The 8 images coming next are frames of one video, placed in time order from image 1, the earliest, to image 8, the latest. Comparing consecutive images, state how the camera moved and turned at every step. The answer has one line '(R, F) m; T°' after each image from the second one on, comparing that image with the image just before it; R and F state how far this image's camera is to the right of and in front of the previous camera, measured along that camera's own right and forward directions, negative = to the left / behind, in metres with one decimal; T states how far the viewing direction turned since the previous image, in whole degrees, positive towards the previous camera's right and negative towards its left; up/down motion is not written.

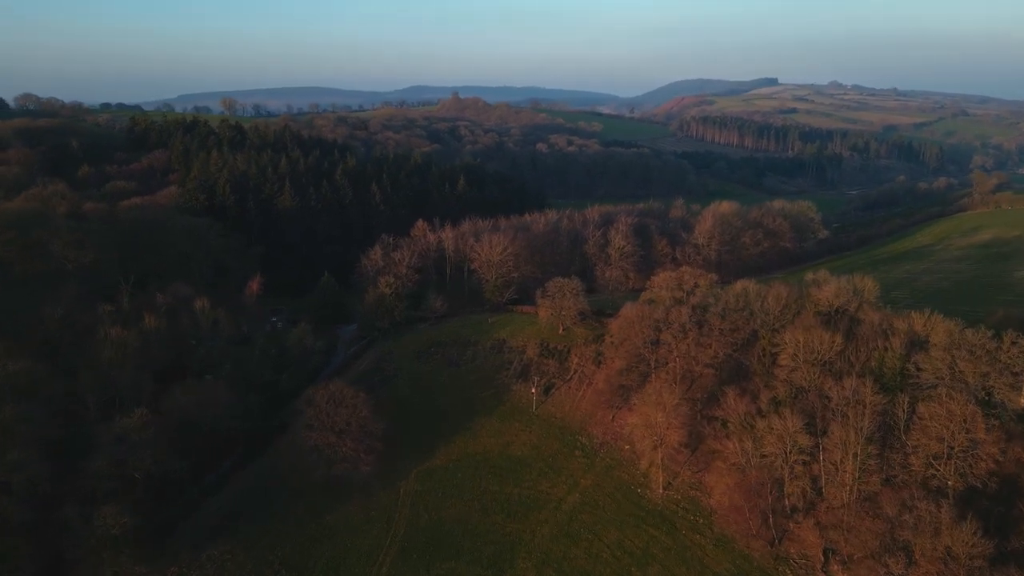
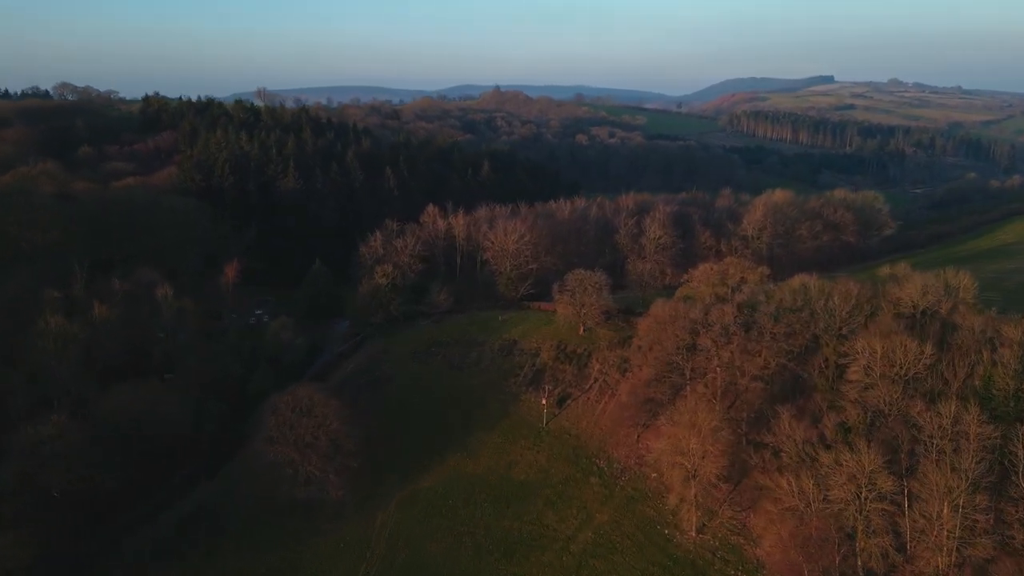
(+1.9, +7.4) m; -3°
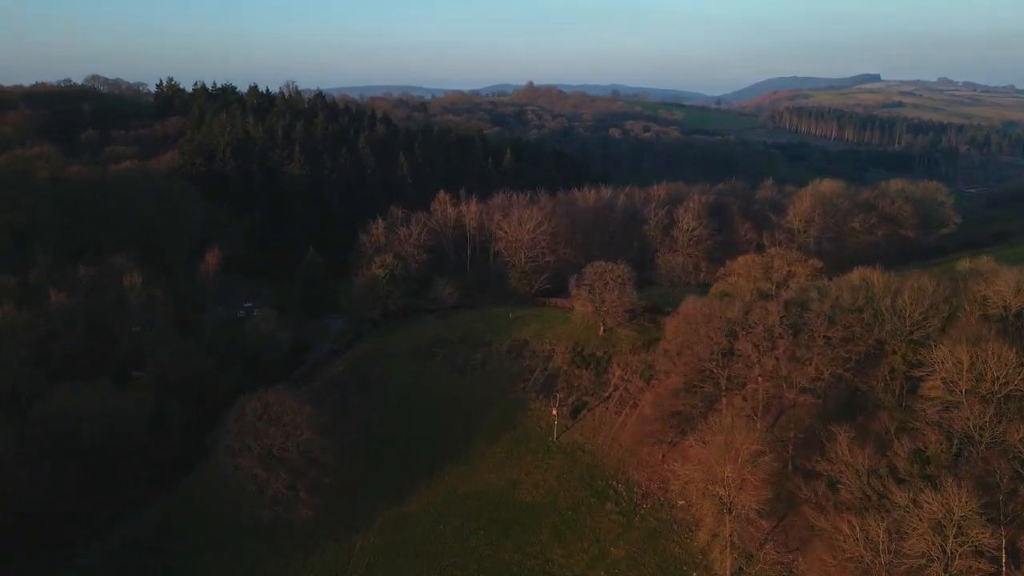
(+1.3, +5.2) m; -3°
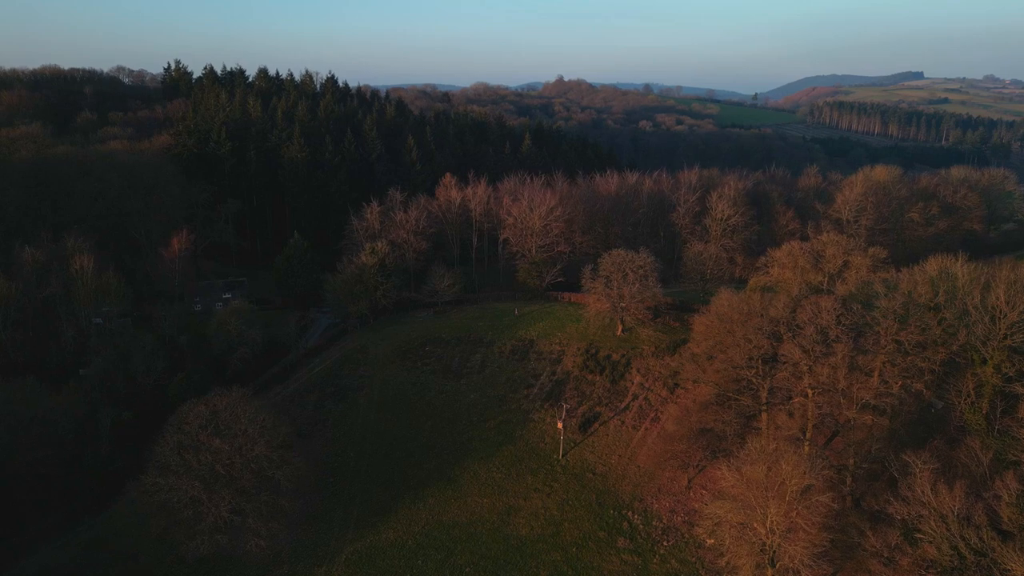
(+1.2, +5.3) m; -2°
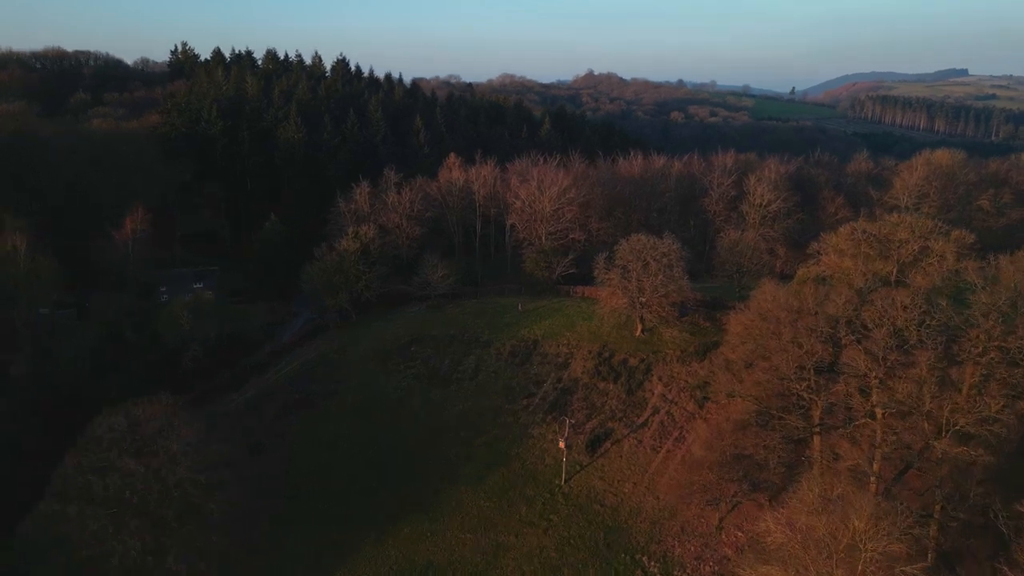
(+1.2, +5.2) m; -2°
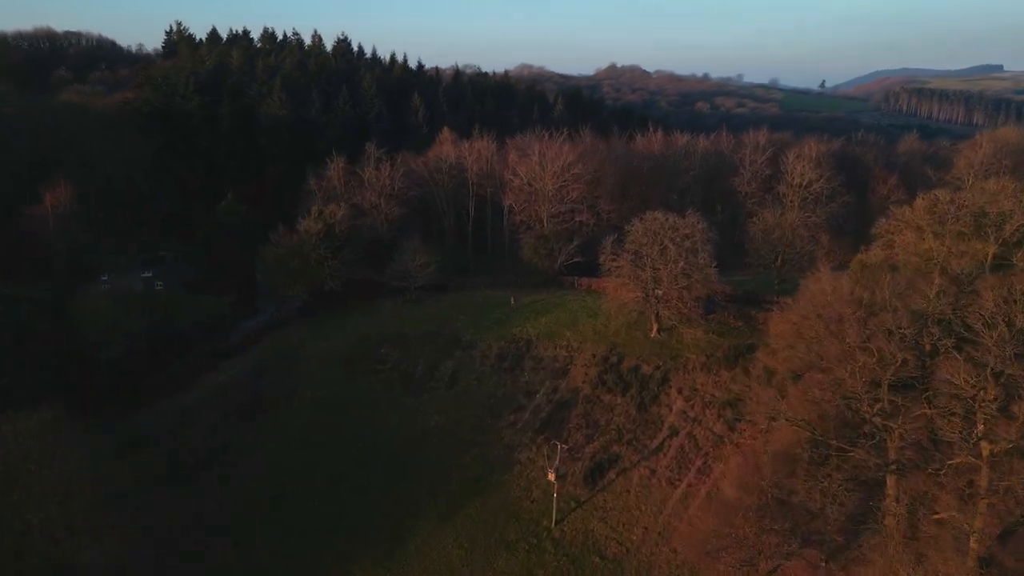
(+1.1, +5.2) m; -2°
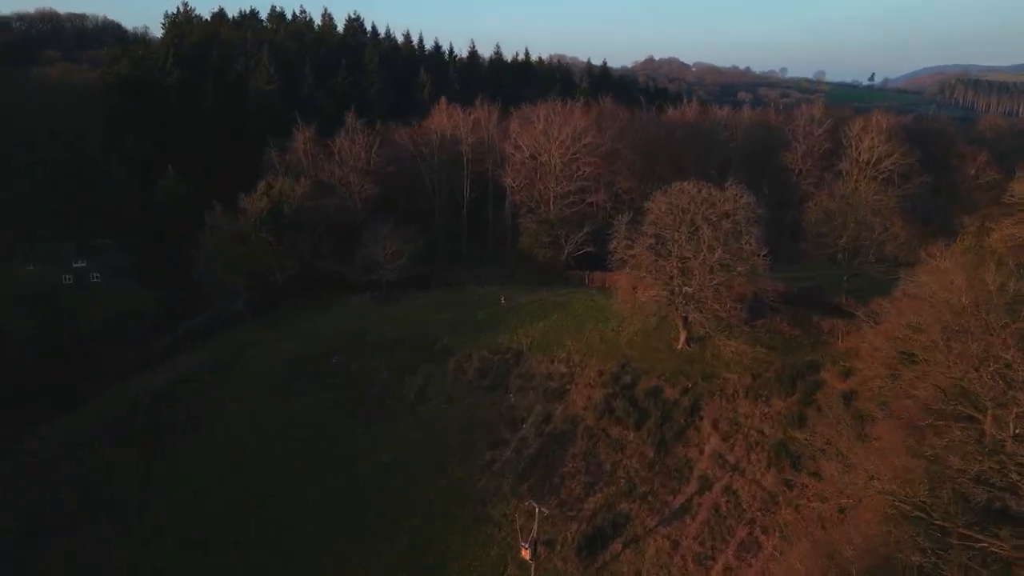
(+1.3, +5.6) m; -3°
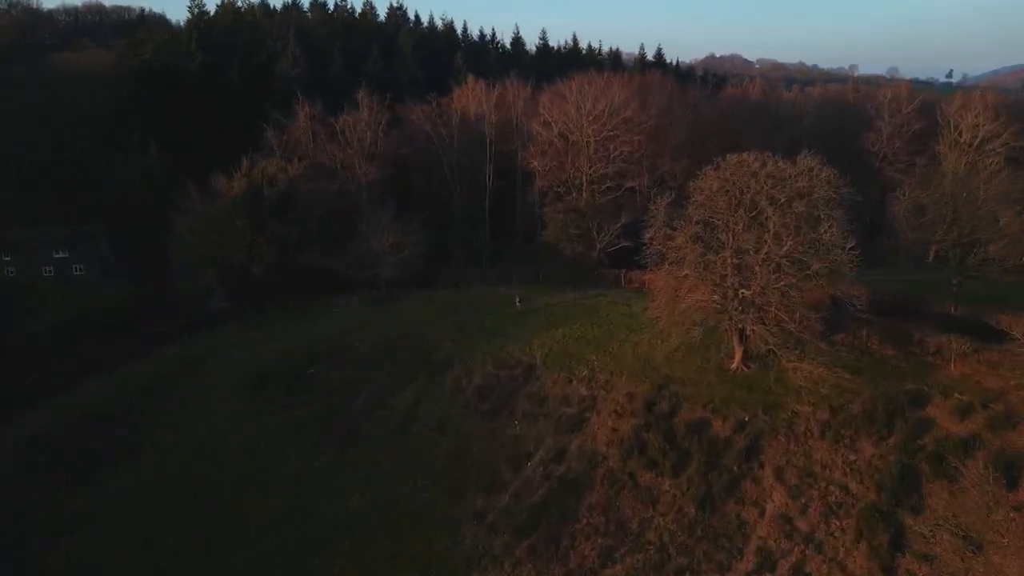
(+0.9, +3.7) m; -4°
